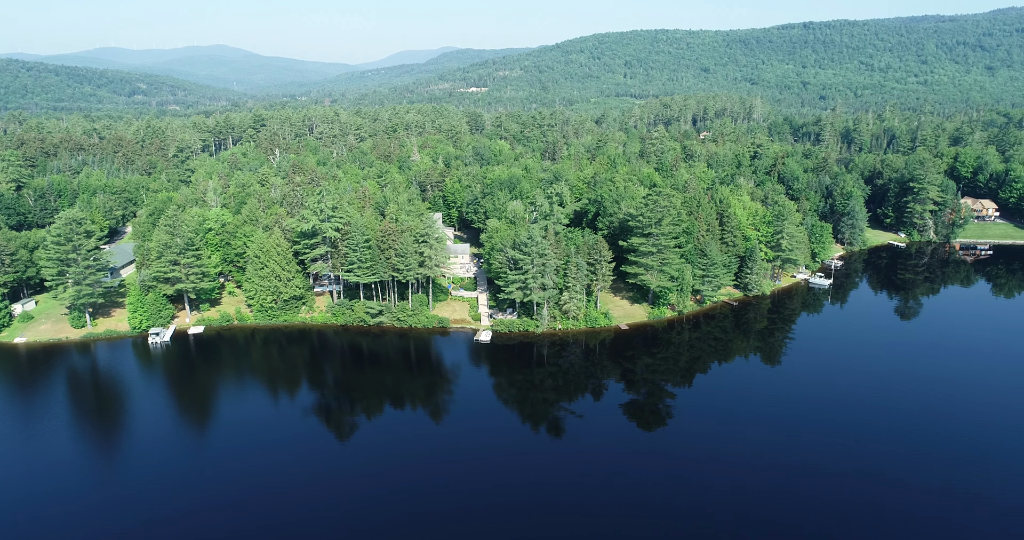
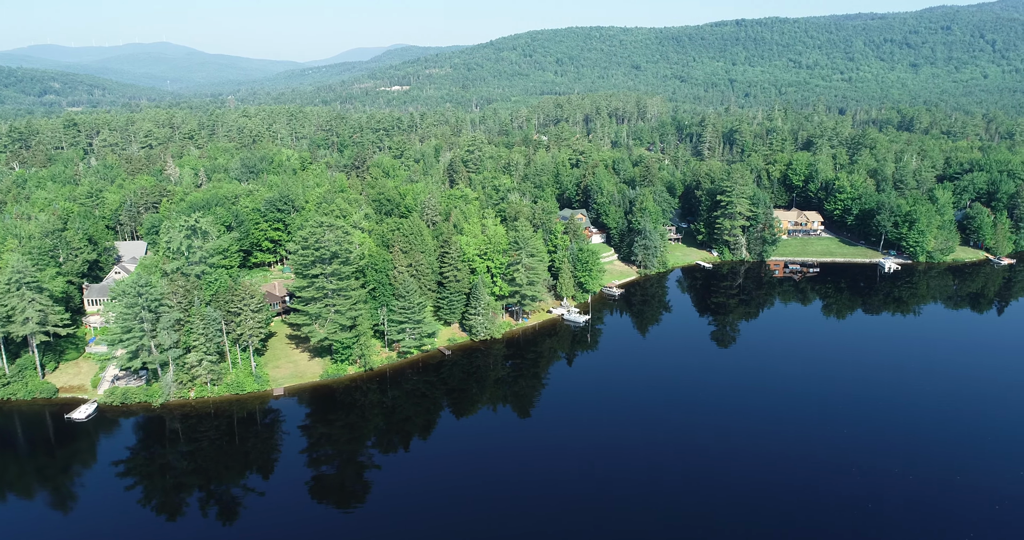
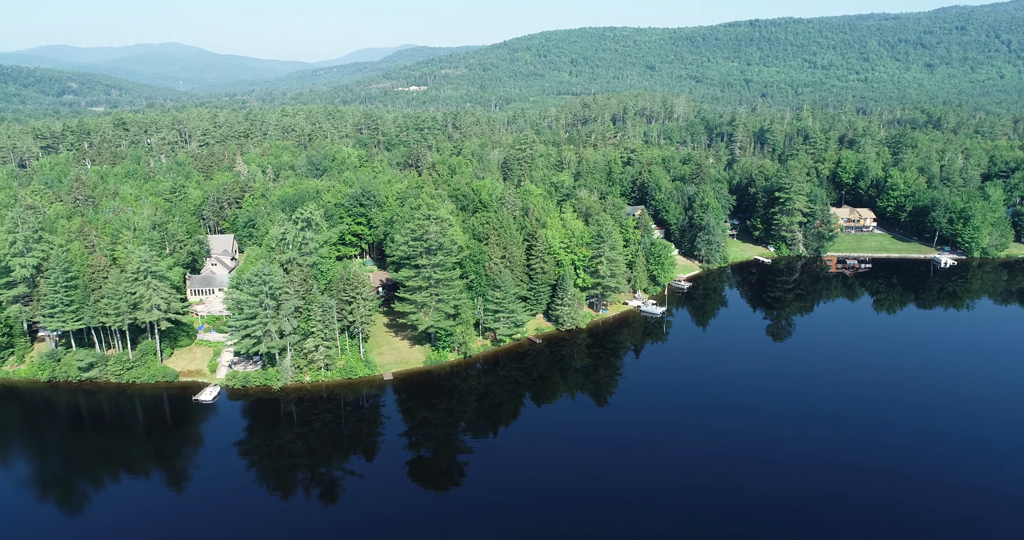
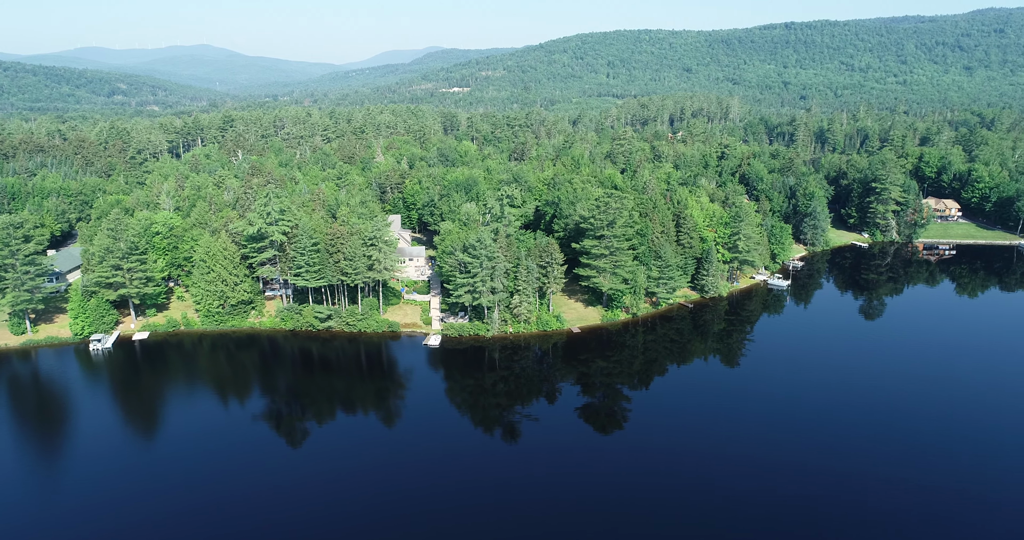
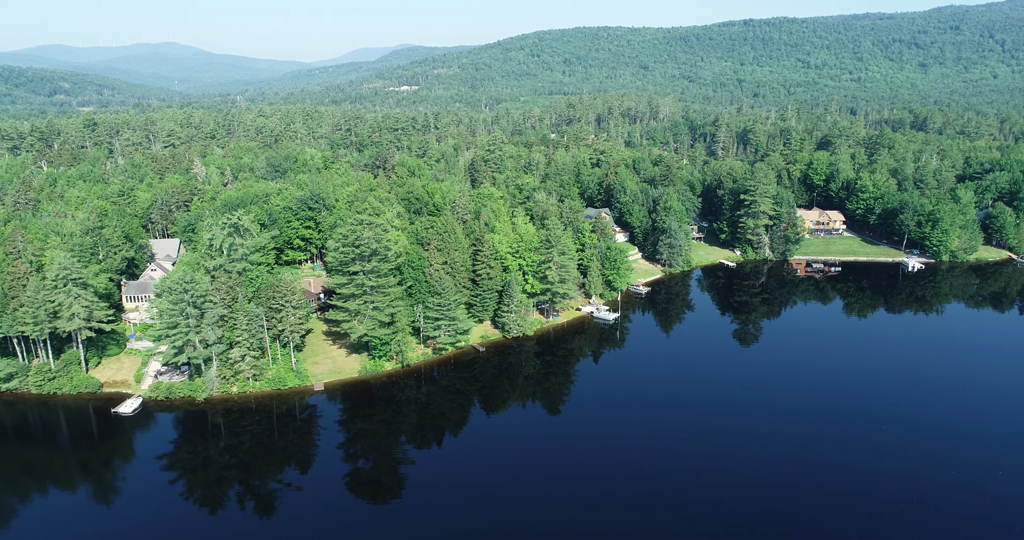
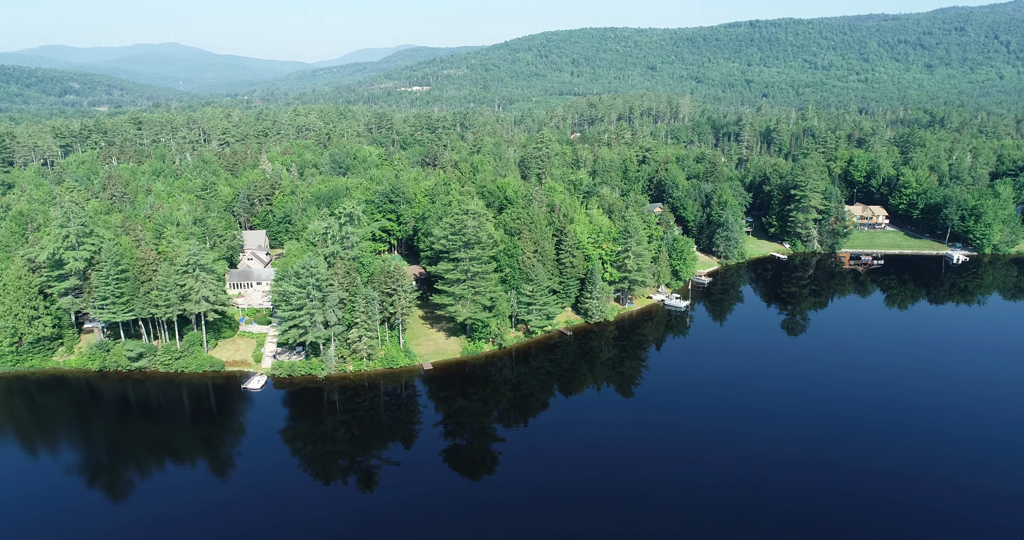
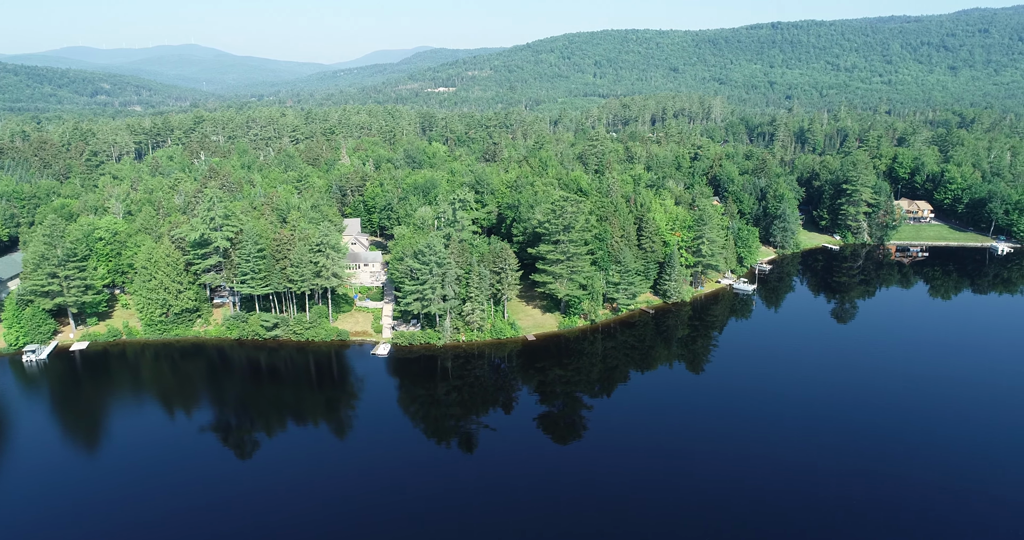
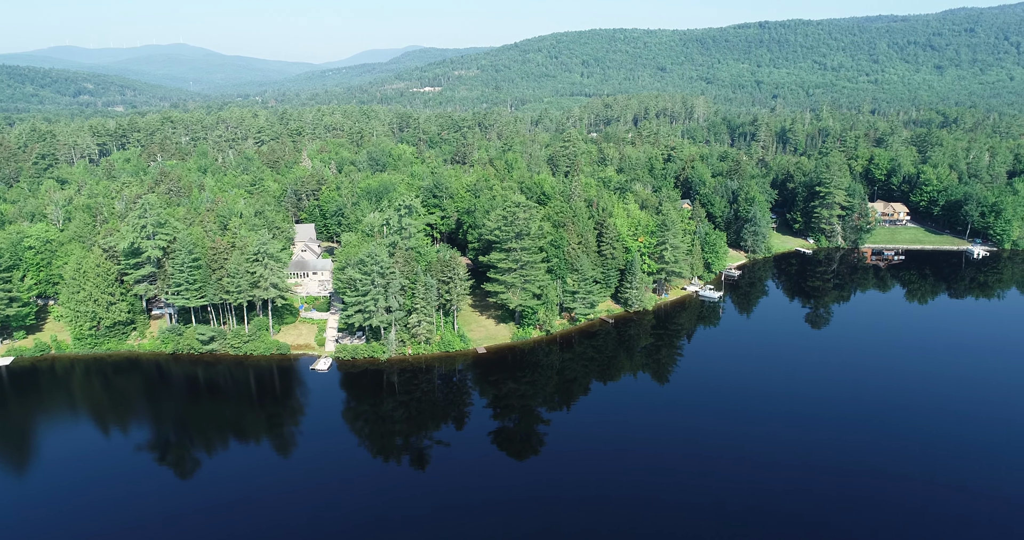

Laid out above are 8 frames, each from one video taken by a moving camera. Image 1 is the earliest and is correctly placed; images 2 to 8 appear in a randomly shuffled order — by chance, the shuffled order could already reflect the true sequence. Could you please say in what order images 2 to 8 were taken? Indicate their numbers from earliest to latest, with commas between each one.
4, 7, 8, 6, 3, 5, 2
